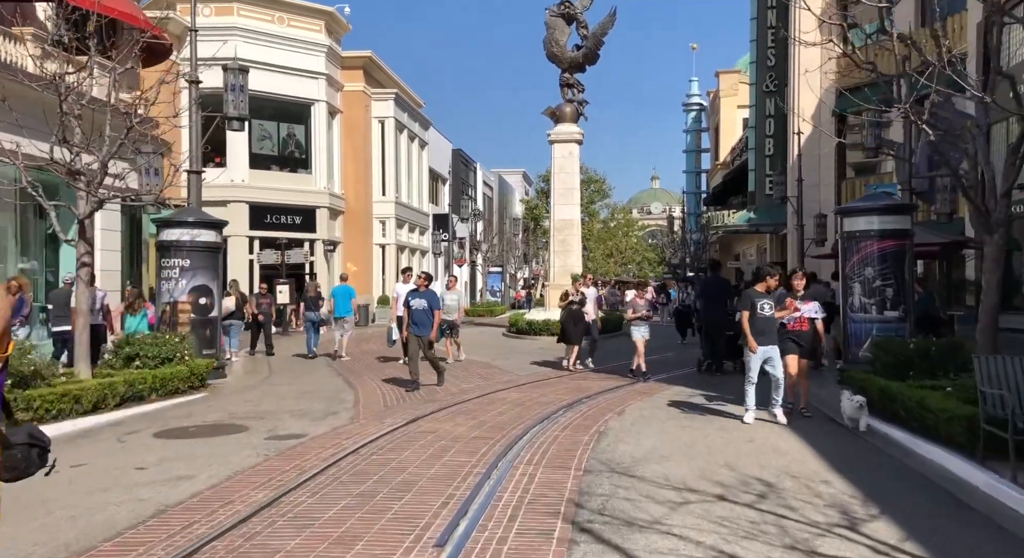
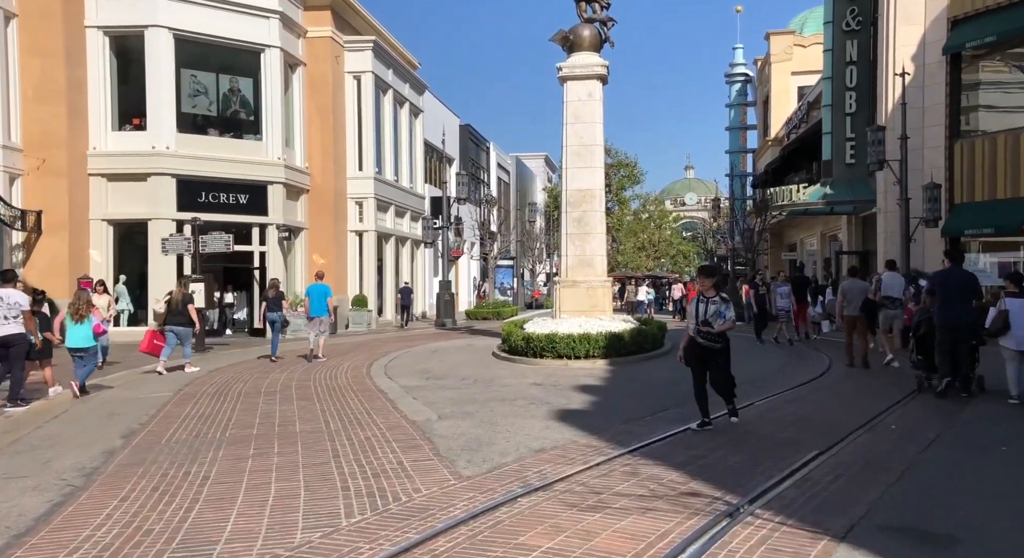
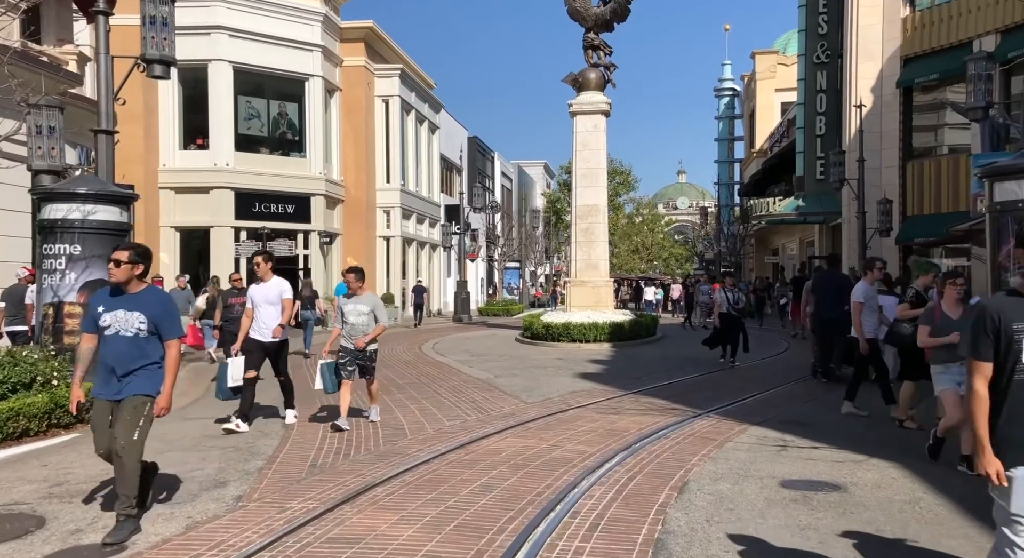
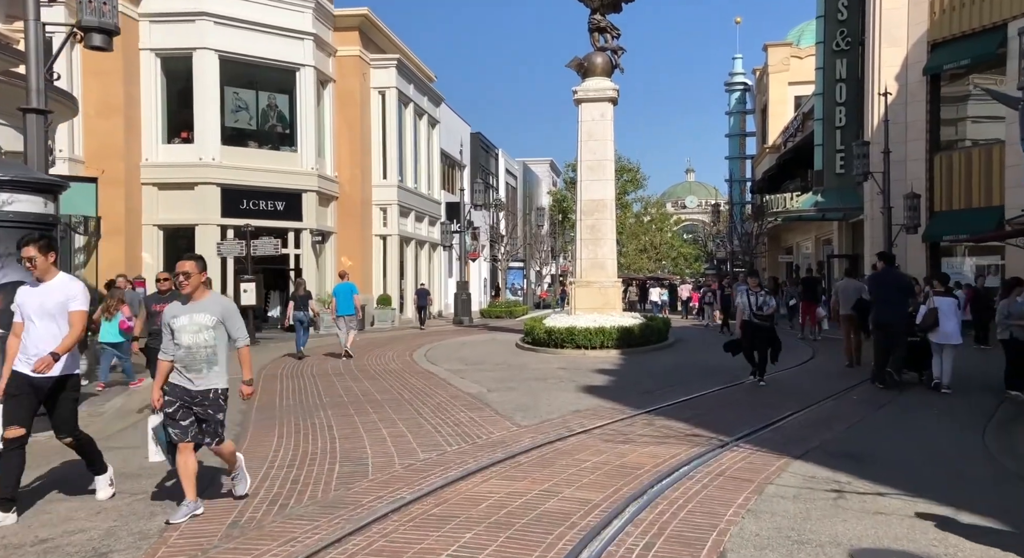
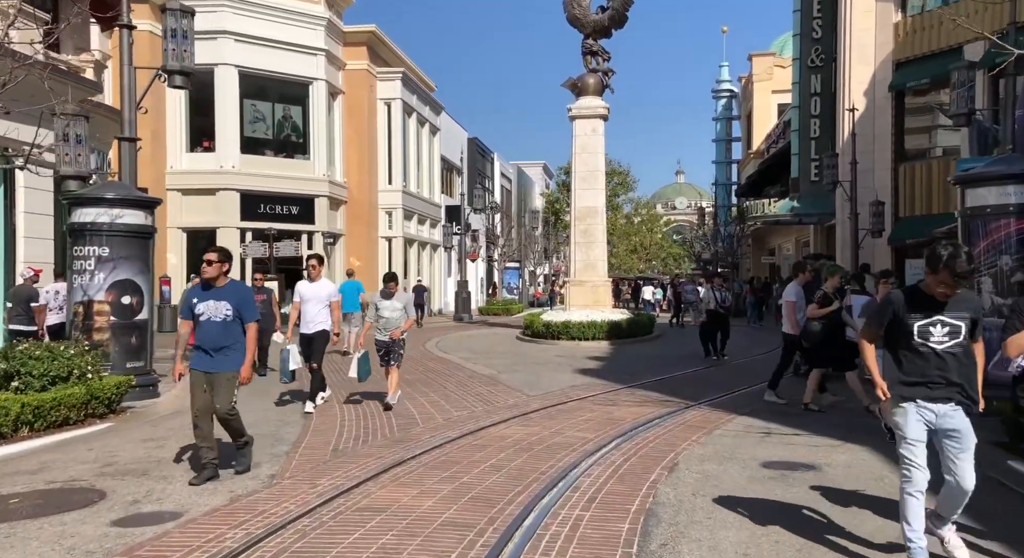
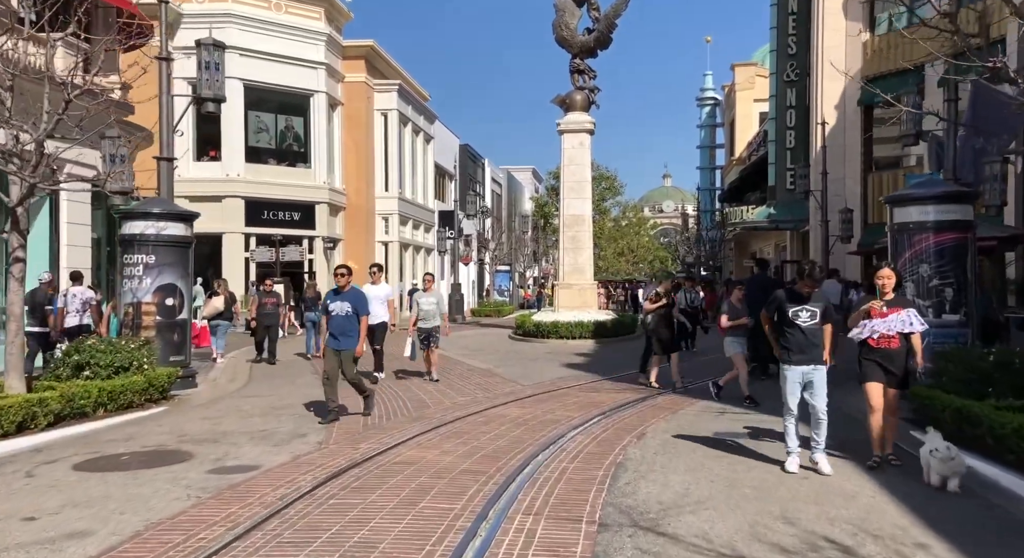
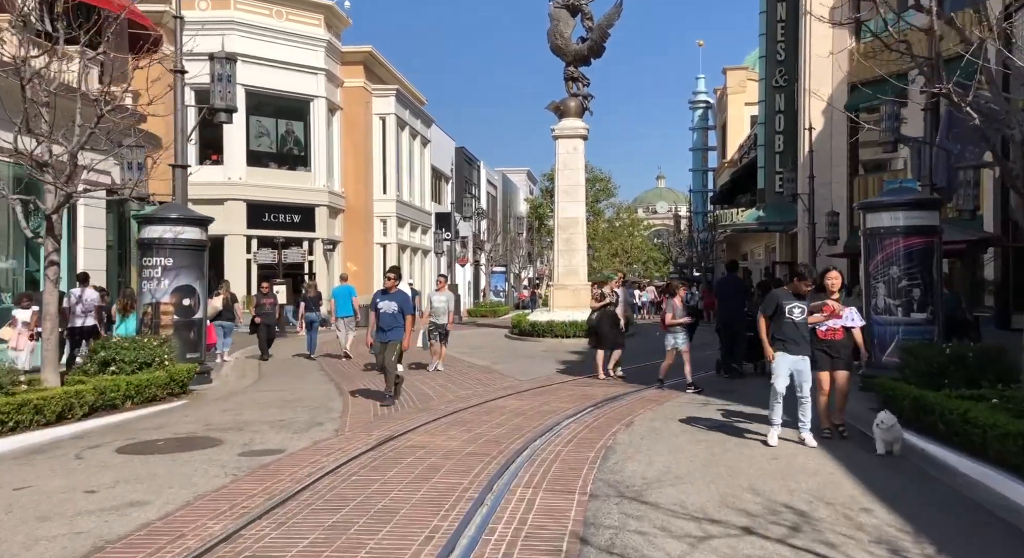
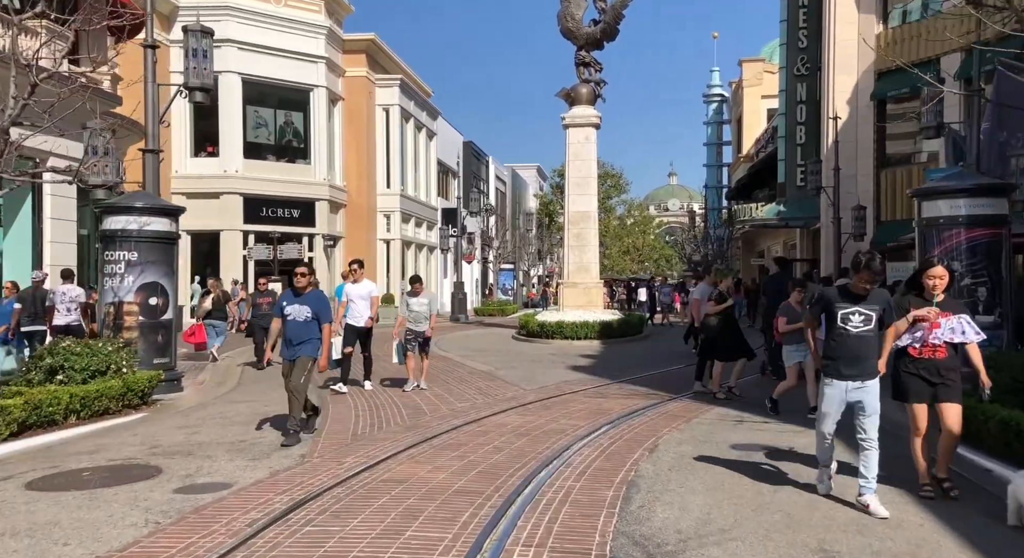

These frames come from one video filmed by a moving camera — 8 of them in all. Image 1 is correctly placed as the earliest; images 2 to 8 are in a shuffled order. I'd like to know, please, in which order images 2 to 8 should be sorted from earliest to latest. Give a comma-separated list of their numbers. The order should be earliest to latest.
7, 6, 8, 5, 3, 4, 2
